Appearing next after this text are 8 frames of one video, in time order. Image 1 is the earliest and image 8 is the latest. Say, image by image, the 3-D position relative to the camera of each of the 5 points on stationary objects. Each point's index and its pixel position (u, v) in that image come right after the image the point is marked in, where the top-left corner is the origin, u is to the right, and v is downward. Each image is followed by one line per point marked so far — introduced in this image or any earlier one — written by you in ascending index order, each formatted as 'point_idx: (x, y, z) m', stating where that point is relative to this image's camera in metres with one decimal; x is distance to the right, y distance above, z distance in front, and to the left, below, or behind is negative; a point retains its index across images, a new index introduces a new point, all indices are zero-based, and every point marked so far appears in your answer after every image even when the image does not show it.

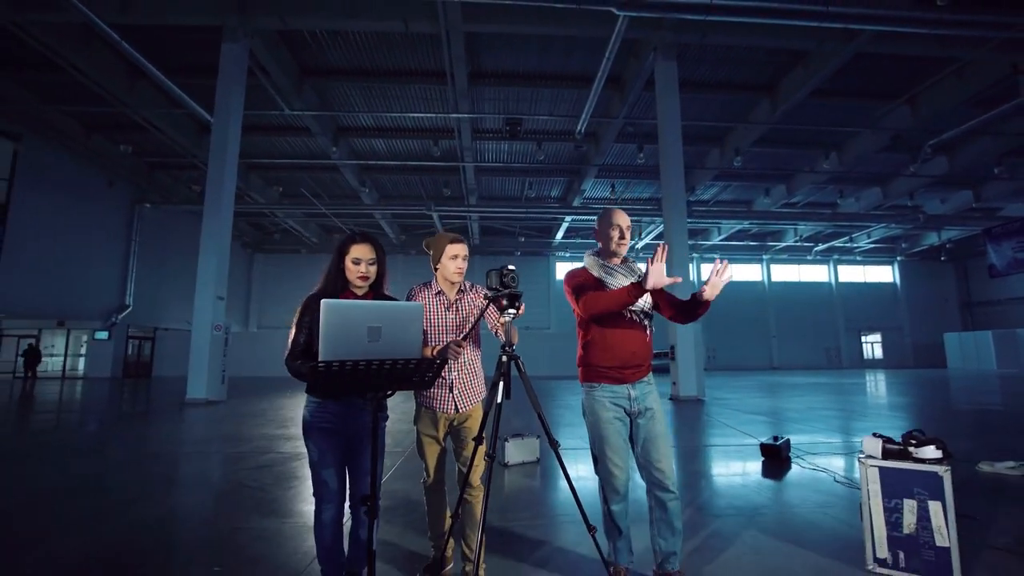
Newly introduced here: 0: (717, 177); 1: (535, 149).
0: (+5.5, +3.0, +13.1) m
1: (+0.5, +3.4, +11.9) m
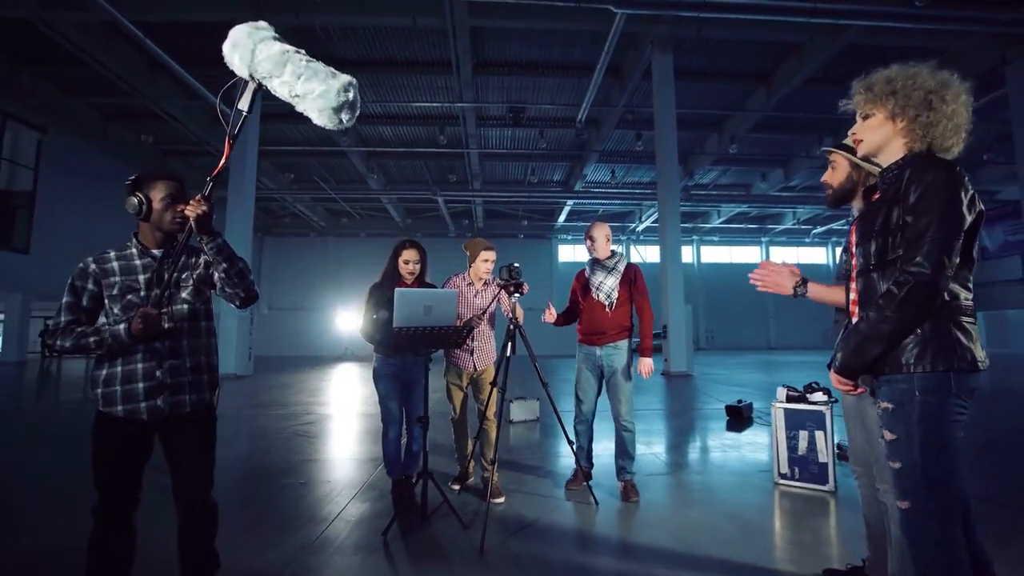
0: (+5.6, +3.4, +13.4) m
1: (+0.6, +3.8, +12.2) m
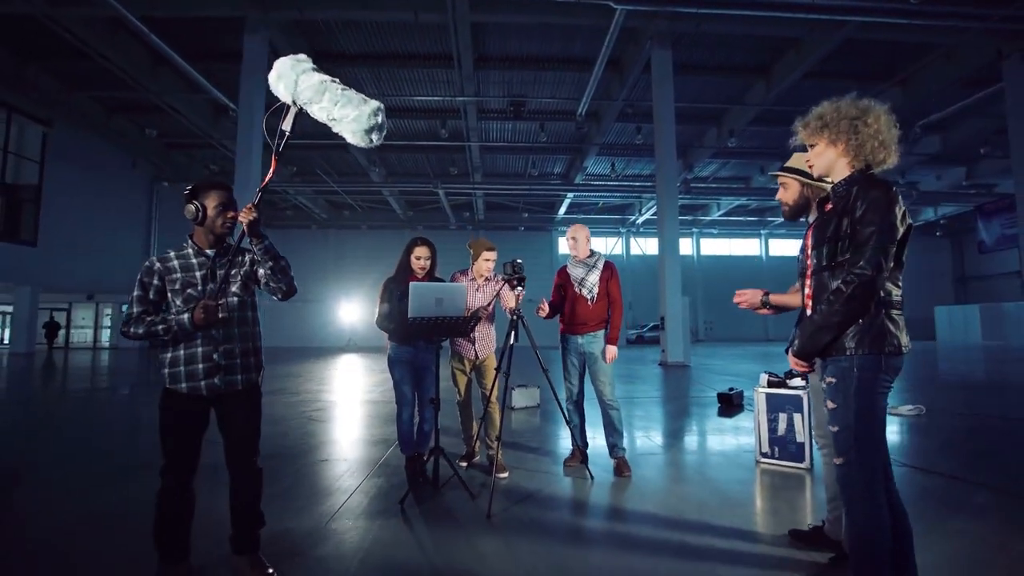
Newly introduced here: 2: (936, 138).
0: (+5.6, +3.6, +13.5) m
1: (+0.7, +4.0, +12.3) m
2: (+10.4, +3.7, +12.0) m
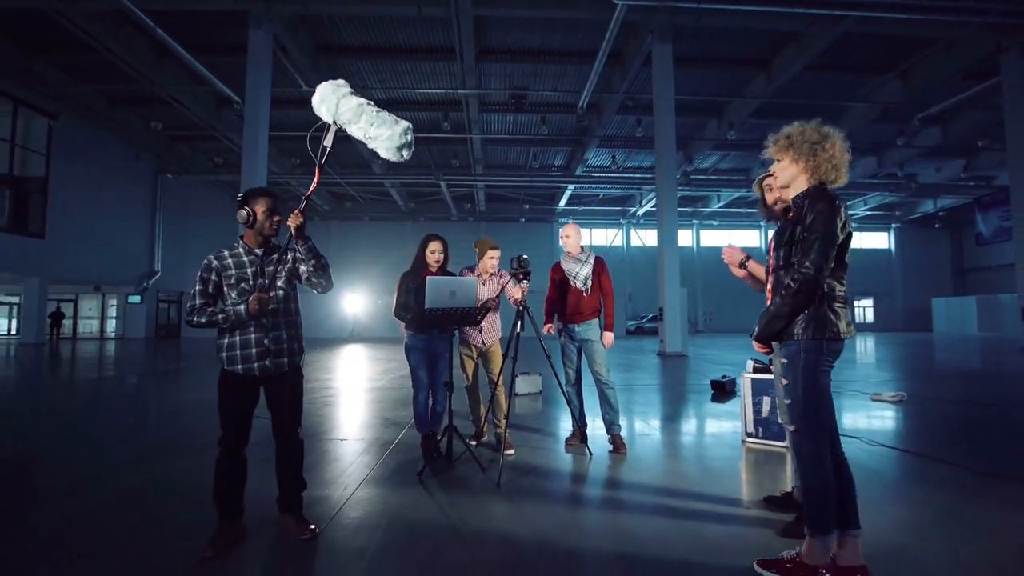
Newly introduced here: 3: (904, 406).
0: (+5.7, +3.9, +13.6) m
1: (+0.7, +4.2, +12.4) m
2: (+10.5, +3.9, +12.1) m
3: (+3.7, -1.1, +4.5) m
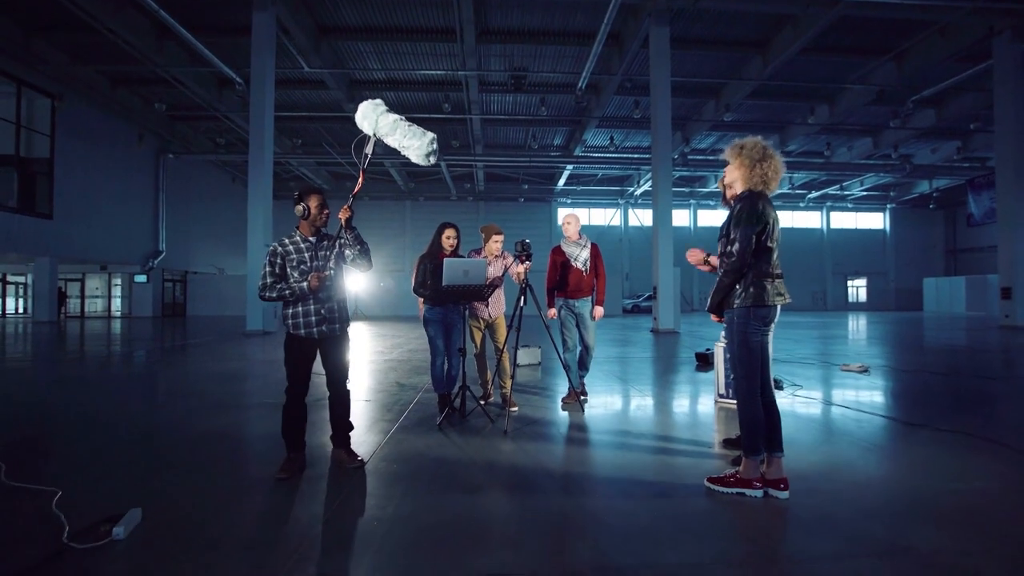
0: (+5.6, +4.5, +13.7) m
1: (+0.7, +4.7, +12.5) m
2: (+10.5, +4.4, +12.2) m
3: (+3.7, -0.9, +4.9) m
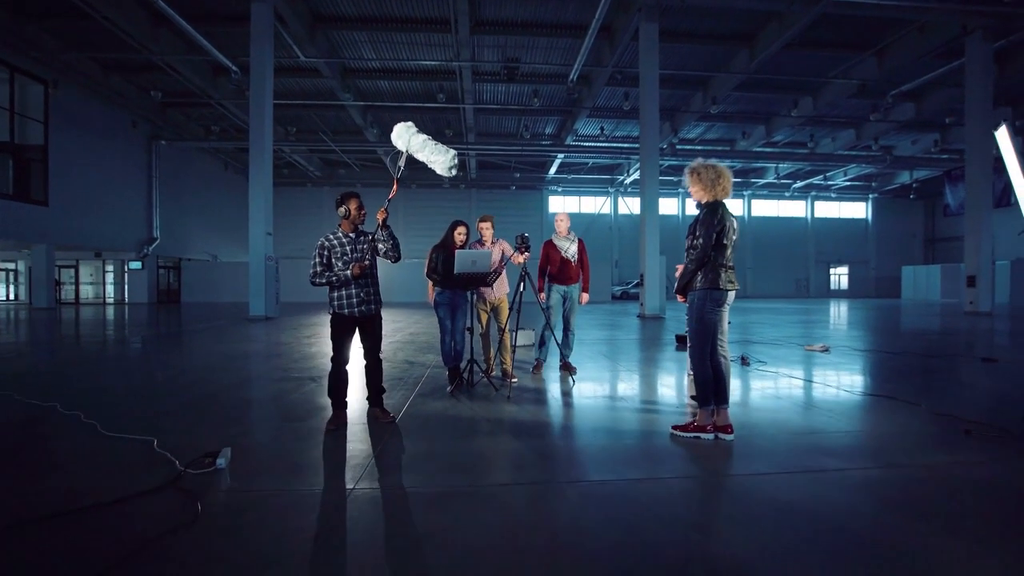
0: (+5.4, +4.8, +14.0) m
1: (+0.5, +5.1, +12.7) m
2: (+10.3, +4.7, +12.7) m
3: (+3.6, -0.8, +5.3) m
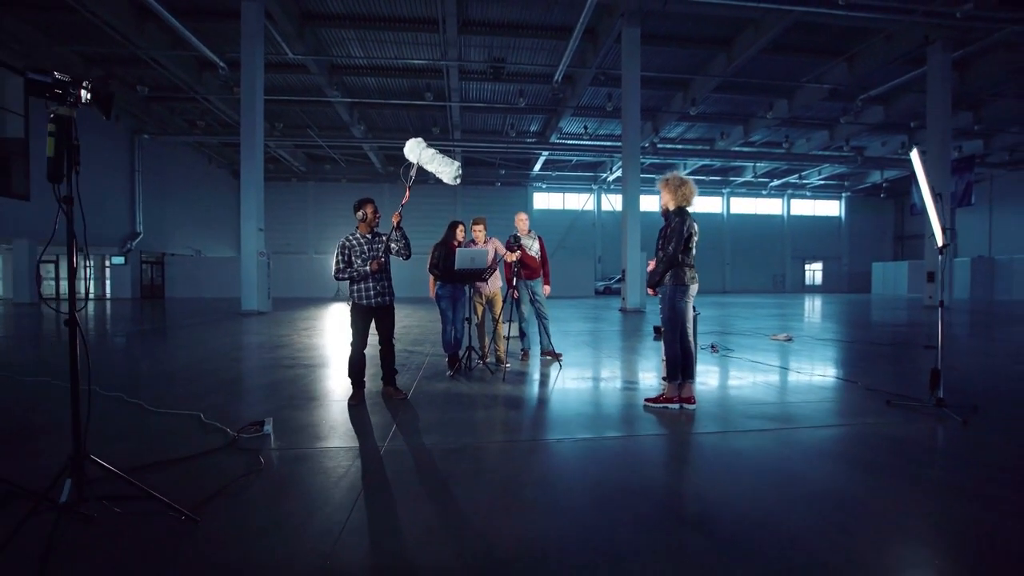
0: (+5.0, +5.0, +14.4) m
1: (+0.1, +5.2, +12.9) m
2: (+9.9, +4.9, +13.2) m
3: (+3.5, -0.7, +5.7) m
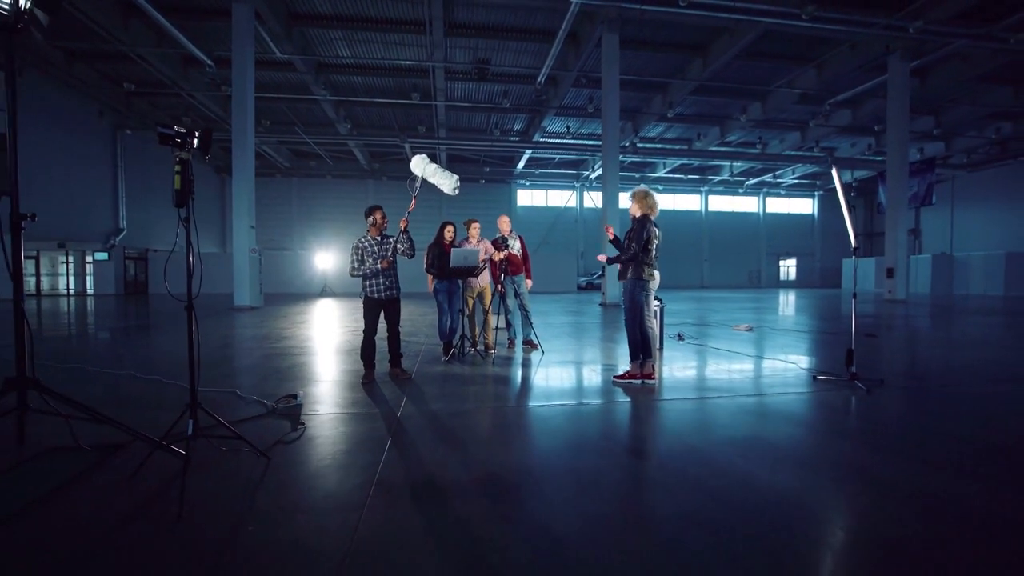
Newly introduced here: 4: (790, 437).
0: (+4.5, +5.1, +14.9) m
1: (-0.3, +5.3, +13.3) m
2: (+9.5, +5.0, +13.9) m
3: (+3.3, -0.7, +6.2) m
4: (+1.3, -0.7, +2.3) m
